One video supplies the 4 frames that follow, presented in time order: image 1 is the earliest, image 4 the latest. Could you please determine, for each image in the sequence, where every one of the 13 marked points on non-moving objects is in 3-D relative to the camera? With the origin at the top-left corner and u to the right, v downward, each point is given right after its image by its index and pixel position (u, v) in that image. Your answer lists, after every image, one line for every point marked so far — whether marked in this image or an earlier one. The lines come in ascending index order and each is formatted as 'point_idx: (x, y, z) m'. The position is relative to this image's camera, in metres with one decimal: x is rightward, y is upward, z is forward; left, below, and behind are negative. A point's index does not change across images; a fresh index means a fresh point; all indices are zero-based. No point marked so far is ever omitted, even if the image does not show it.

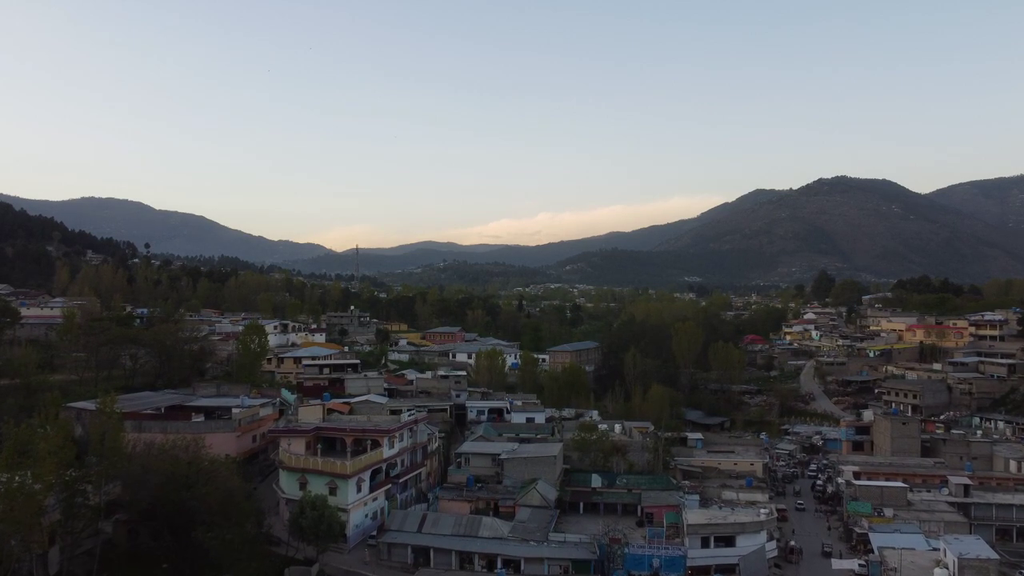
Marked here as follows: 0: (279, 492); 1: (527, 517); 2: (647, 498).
0: (-5.9, -5.2, +18.4) m
1: (+0.4, -5.9, +18.5) m
2: (+3.8, -5.8, +19.9) m
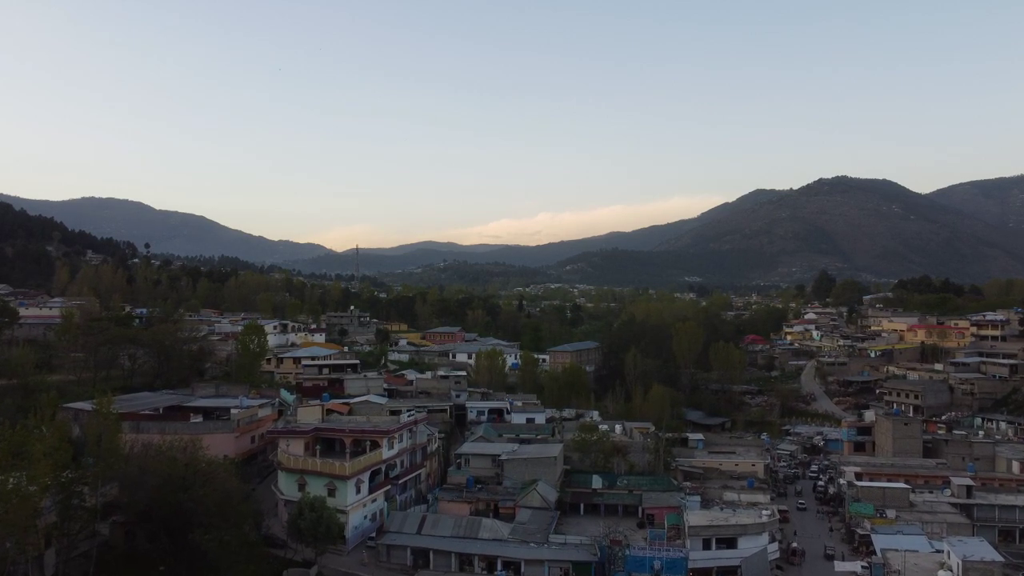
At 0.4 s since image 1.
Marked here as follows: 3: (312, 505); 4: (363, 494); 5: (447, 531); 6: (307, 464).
0: (-5.9, -5.2, +18.3) m
1: (+0.4, -5.9, +18.3) m
2: (+3.8, -5.8, +19.8) m
3: (-4.5, -4.9, +16.3) m
4: (-3.7, -5.1, +17.7) m
5: (-1.6, -5.9, +17.5) m
6: (-5.0, -4.3, +17.6) m
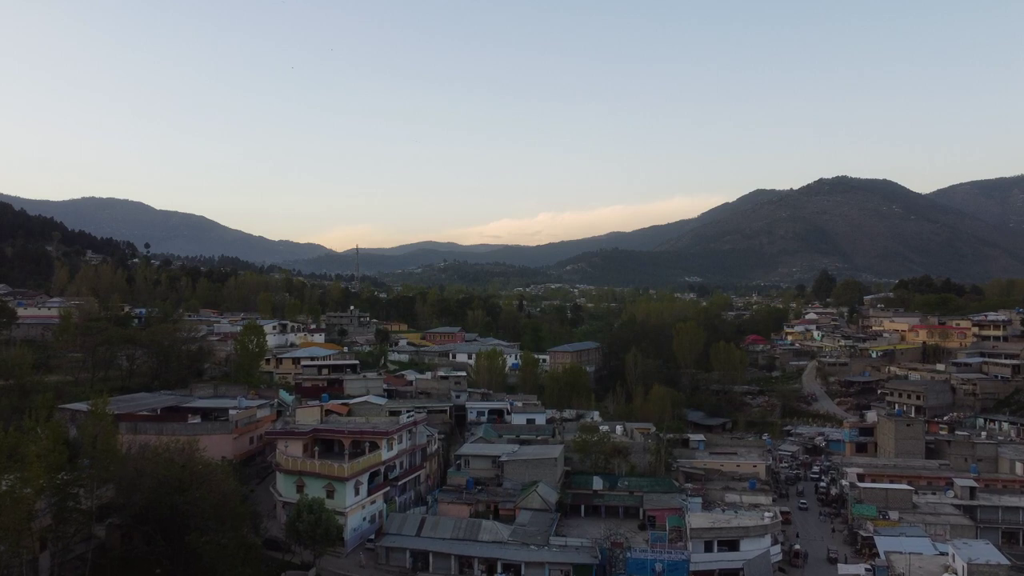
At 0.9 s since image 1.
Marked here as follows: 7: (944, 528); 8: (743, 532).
0: (-5.9, -5.2, +18.1) m
1: (+0.4, -5.9, +18.2) m
2: (+3.8, -5.8, +19.7) m
3: (-4.5, -4.9, +16.1) m
4: (-3.7, -5.1, +17.5) m
5: (-1.6, -5.9, +17.3) m
6: (-5.0, -4.3, +17.5) m
7: (+11.9, -6.6, +19.9) m
8: (+5.5, -5.8, +17.3) m
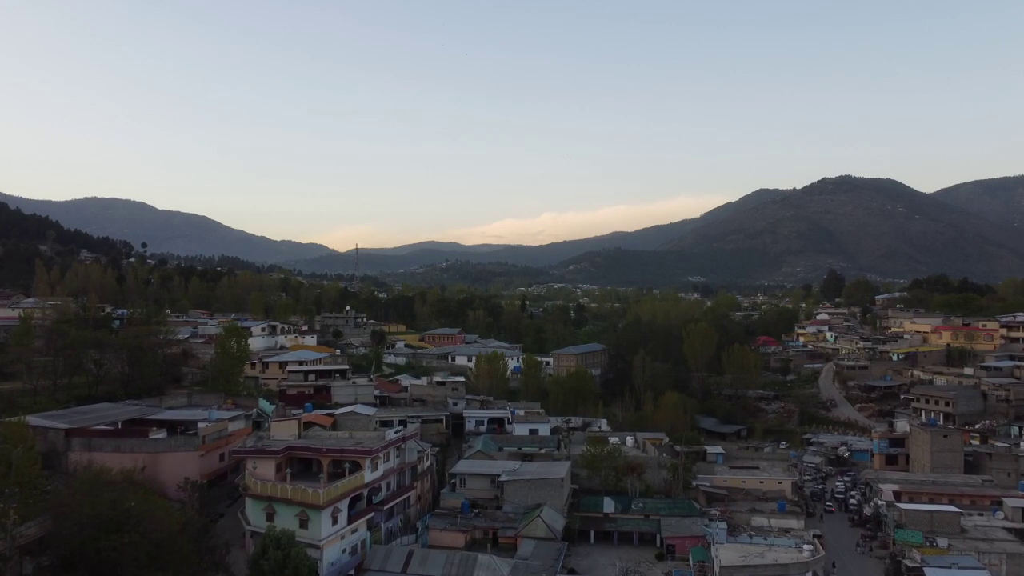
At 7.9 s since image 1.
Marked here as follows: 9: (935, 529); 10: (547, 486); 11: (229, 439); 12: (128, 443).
0: (-5.9, -5.2, +15.9) m
1: (+0.4, -5.8, +16.0) m
2: (+3.8, -5.8, +17.4) m
3: (-4.5, -4.9, +13.9) m
4: (-3.7, -5.0, +15.3) m
5: (-1.6, -5.9, +15.1) m
6: (-5.0, -4.3, +15.3) m
7: (+11.9, -6.6, +17.6) m
8: (+5.6, -5.8, +15.0) m
9: (+11.1, -6.3, +18.7) m
10: (+0.9, -4.9, +18.0) m
11: (-7.4, -4.0, +19.0) m
12: (-9.1, -3.7, +17.0) m
